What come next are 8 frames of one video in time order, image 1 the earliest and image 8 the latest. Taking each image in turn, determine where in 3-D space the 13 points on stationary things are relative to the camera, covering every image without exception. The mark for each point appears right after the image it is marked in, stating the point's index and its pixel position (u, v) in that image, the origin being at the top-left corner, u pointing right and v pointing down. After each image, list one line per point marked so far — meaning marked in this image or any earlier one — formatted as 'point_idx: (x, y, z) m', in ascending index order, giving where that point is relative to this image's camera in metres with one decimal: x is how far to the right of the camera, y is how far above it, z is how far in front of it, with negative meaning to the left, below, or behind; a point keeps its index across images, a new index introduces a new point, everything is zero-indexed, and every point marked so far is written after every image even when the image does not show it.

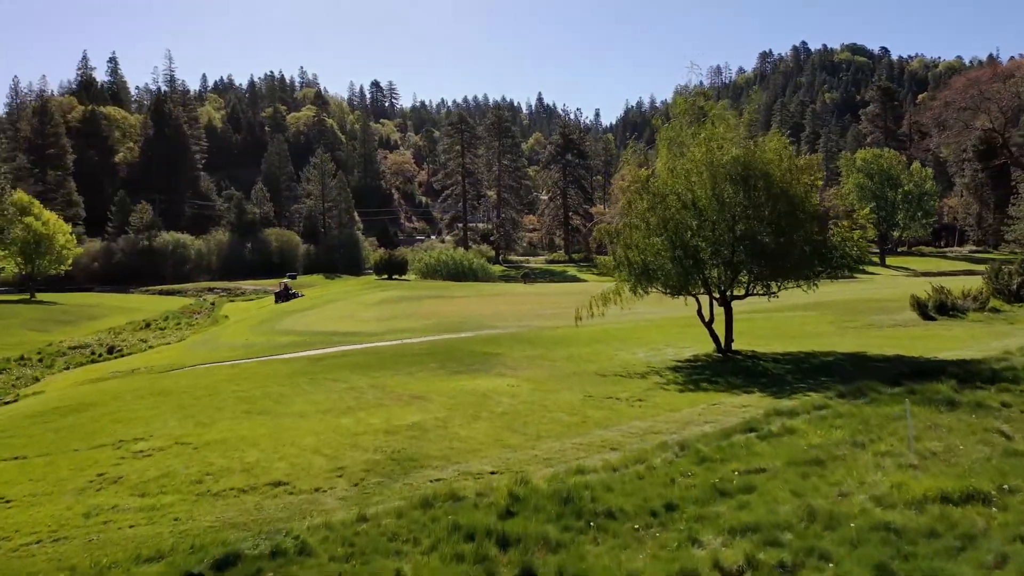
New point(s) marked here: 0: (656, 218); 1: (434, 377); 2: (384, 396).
0: (+3.2, +1.6, +18.6) m
1: (-1.6, -1.9, +17.9) m
2: (-2.4, -2.0, +15.5) m
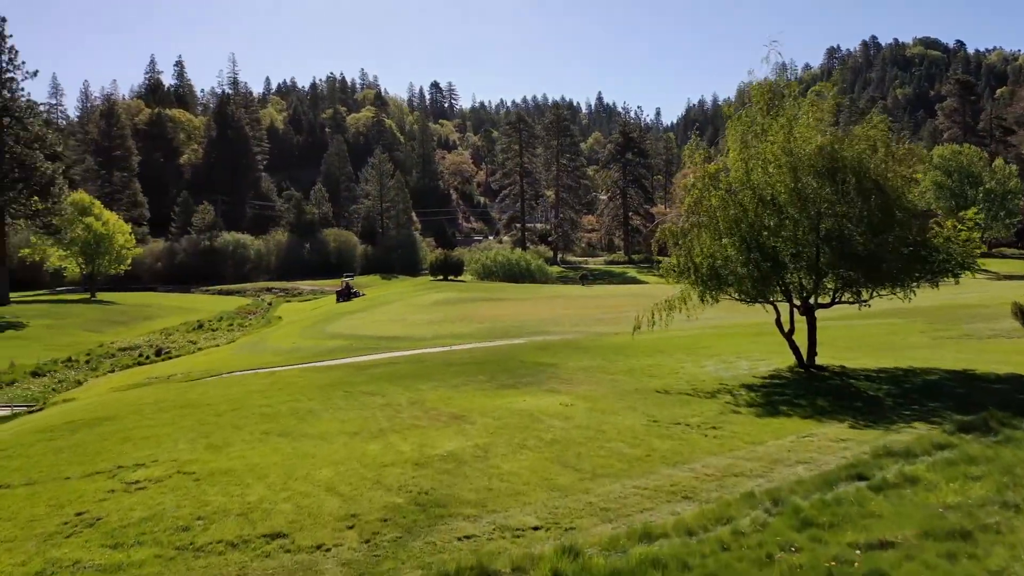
0: (+4.3, +1.4, +16.5) m
1: (-0.6, -2.0, +16.2) m
2: (-1.5, -2.1, +13.8) m
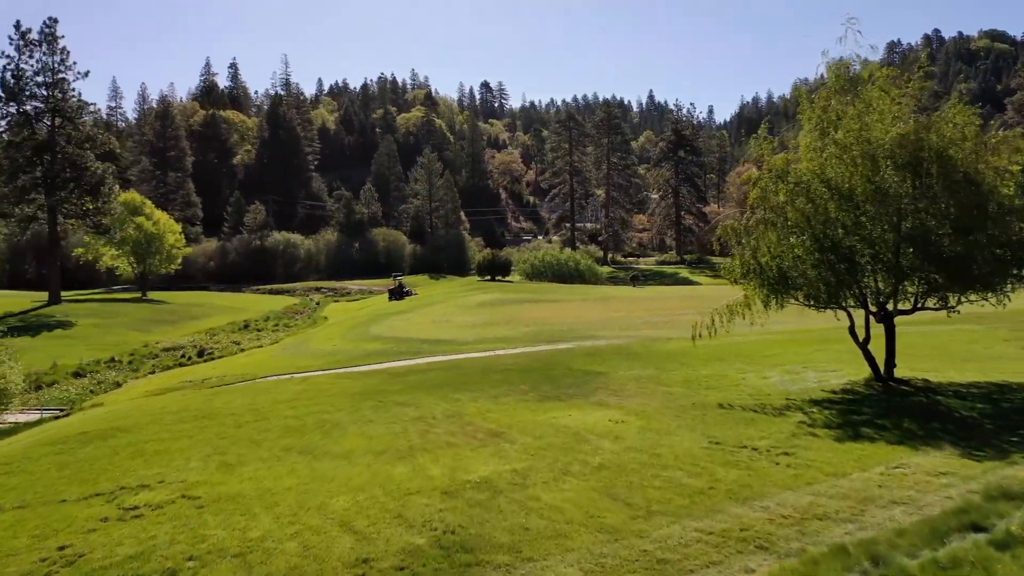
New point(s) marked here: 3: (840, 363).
0: (+5.1, +1.4, +15.0) m
1: (+0.2, -2.1, +14.9) m
2: (-0.8, -2.2, +12.6) m
3: (+7.0, -1.6, +17.8) m
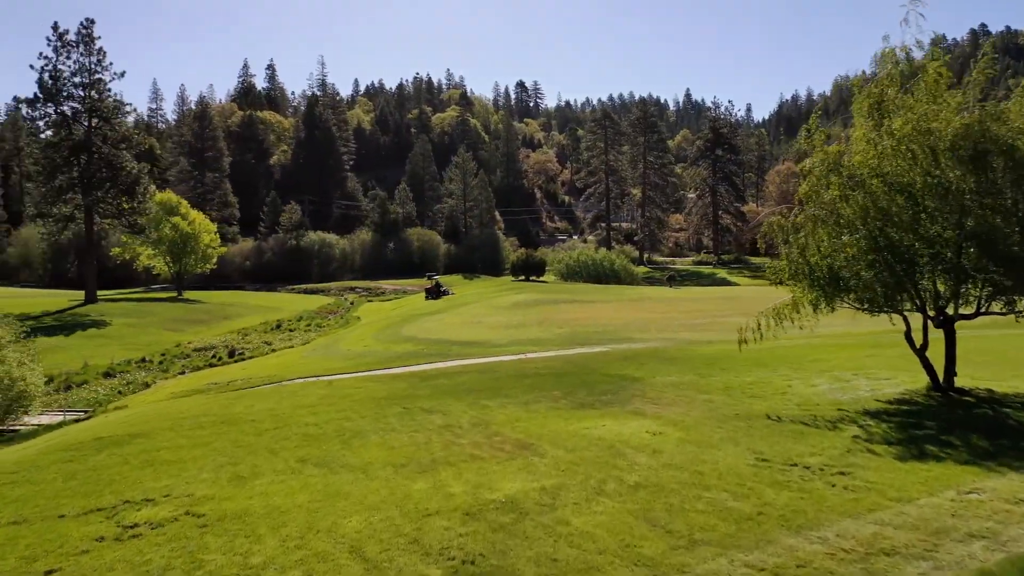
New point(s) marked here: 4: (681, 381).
0: (+5.7, +1.3, +14.0) m
1: (+0.7, -2.1, +14.1) m
2: (-0.4, -2.2, +11.8) m
3: (+7.7, -1.7, +16.7) m
4: (+3.4, -1.9, +17.0) m
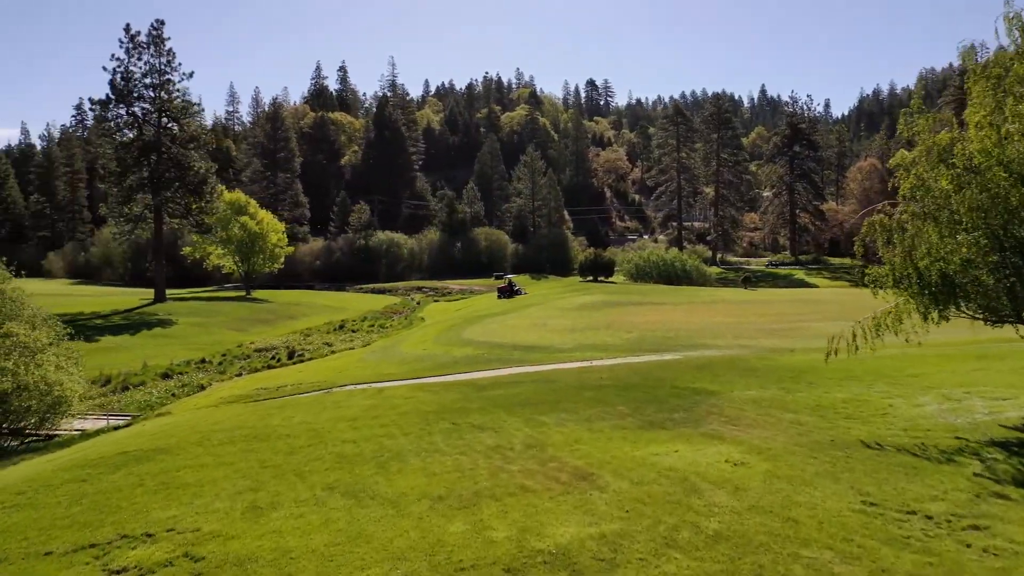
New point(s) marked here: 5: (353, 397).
0: (+6.6, +1.2, +12.0) m
1: (+1.6, -2.2, +12.5) m
2: (+0.3, -2.3, +10.4) m
3: (+8.8, -1.8, +14.6) m
4: (+4.6, -2.0, +15.2) m
5: (-3.3, -2.2, +17.1) m
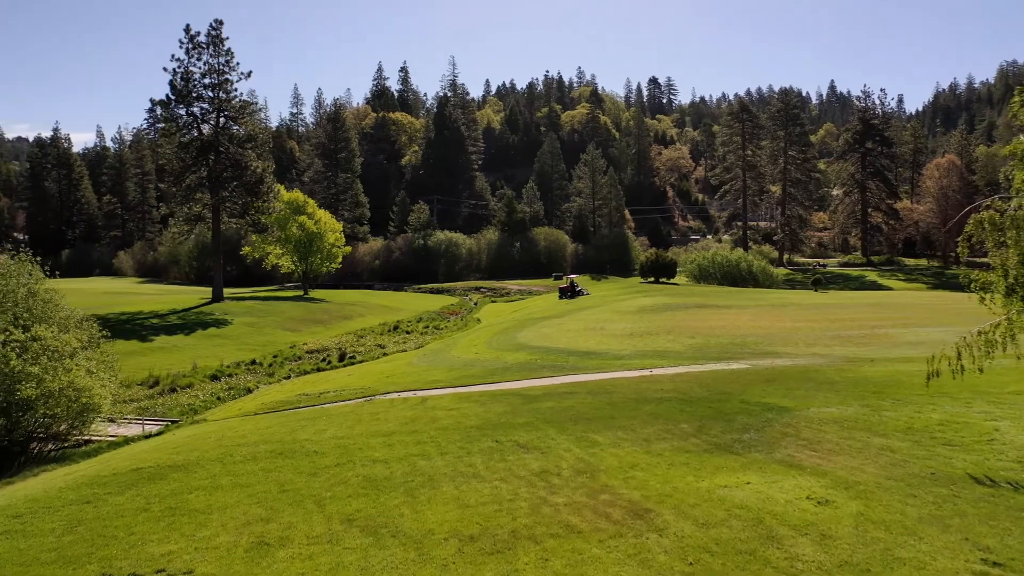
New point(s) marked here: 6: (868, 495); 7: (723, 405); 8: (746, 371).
0: (+7.2, +1.1, +10.2) m
1: (+2.3, -2.3, +11.1) m
2: (+0.8, -2.3, +9.0) m
3: (+9.5, -1.9, +12.6) m
4: (+5.4, -2.1, +13.5) m
5: (-2.3, -2.3, +16.0) m
6: (+3.9, -2.2, +9.0) m
7: (+3.8, -2.1, +15.1) m
8: (+5.6, -2.0, +19.9) m
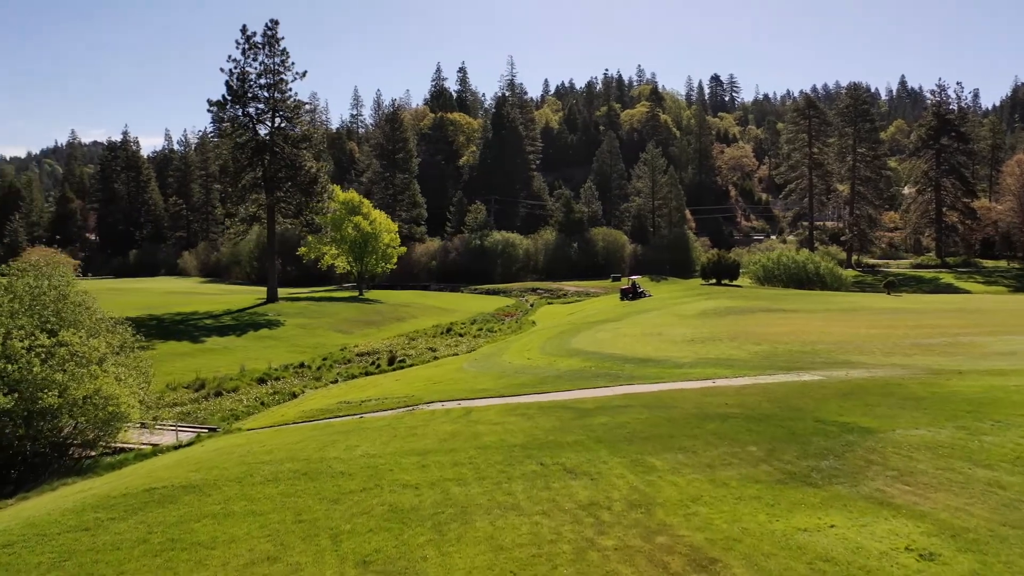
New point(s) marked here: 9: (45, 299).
0: (+7.6, +1.0, +8.4) m
1: (+2.8, -2.4, +9.7) m
2: (+1.2, -2.4, +7.7) m
3: (+10.2, -2.0, +10.7) m
4: (+6.1, -2.2, +11.9) m
5: (-1.4, -2.4, +14.9) m
6: (+4.2, -2.3, +7.5) m
7: (+4.6, -2.2, +13.6) m
8: (+6.8, -2.1, +18.3) m
9: (-8.7, -0.2, +15.5) m
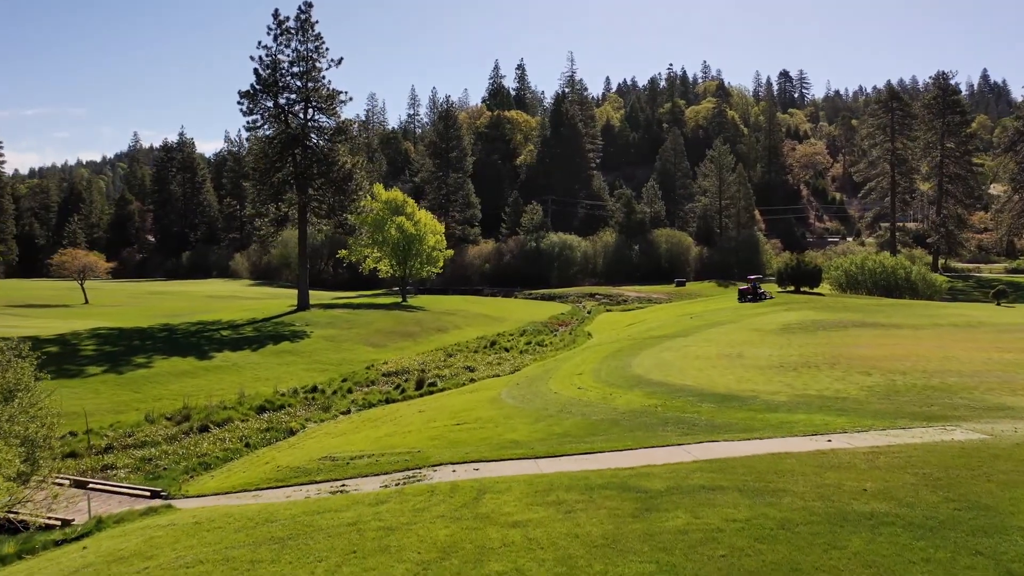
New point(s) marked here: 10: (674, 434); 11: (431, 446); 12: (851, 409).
0: (+7.5, +0.6, +3.0) m
1: (+2.8, -2.7, +4.6) m
2: (+1.0, -2.7, +2.7) m
3: (+10.2, -2.4, +5.0) m
4: (+6.2, -2.6, +6.6) m
5: (-1.0, -2.7, +10.1) m
6: (+4.0, -2.7, +2.3) m
7: (+4.9, -2.6, +8.3) m
8: (+7.4, -2.5, +12.9) m
9: (-8.3, -0.5, +11.2) m
10: (+3.0, -2.7, +15.4) m
11: (-1.4, -2.9, +16.0) m
12: (+7.0, -2.5, +17.2) m
